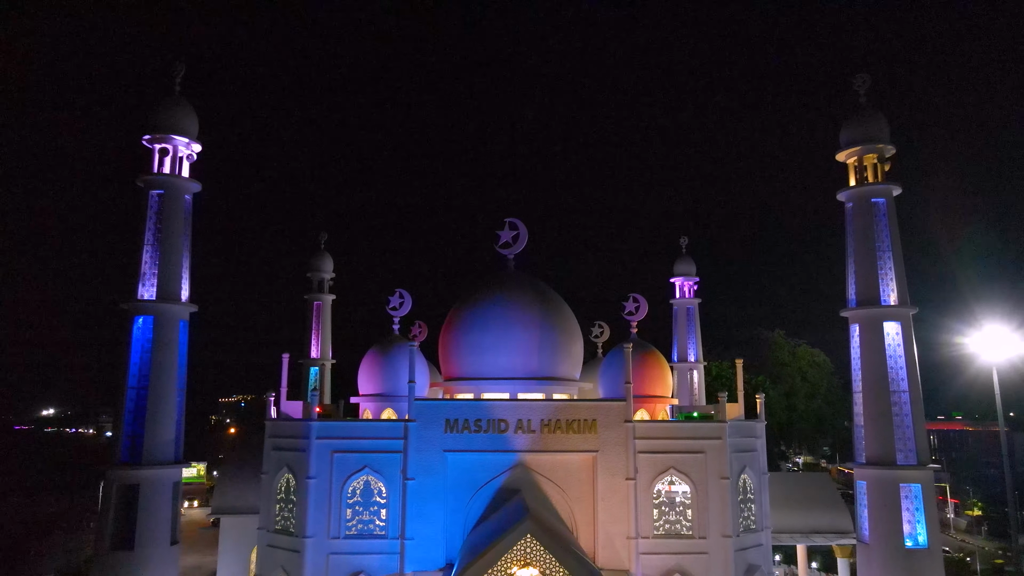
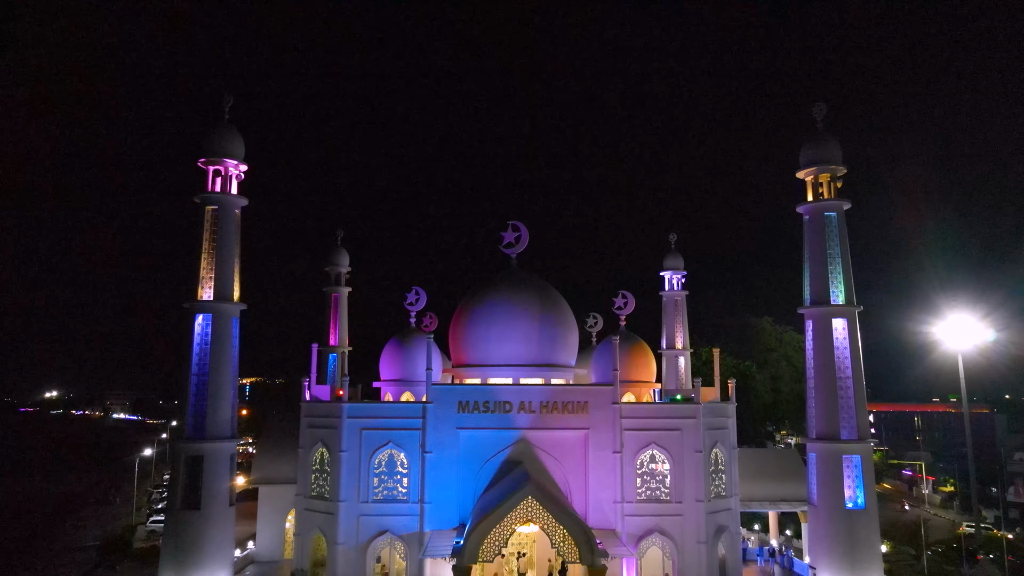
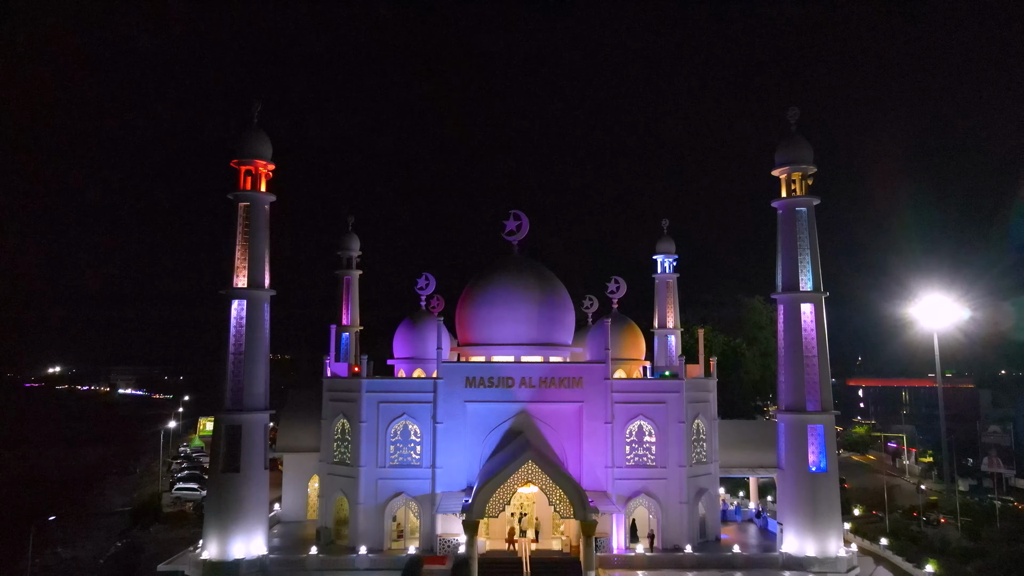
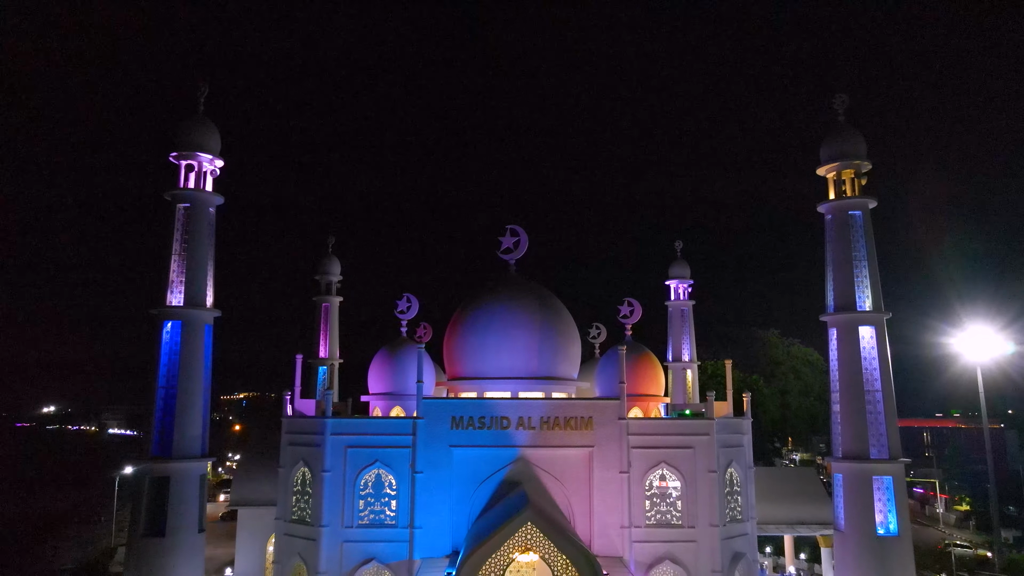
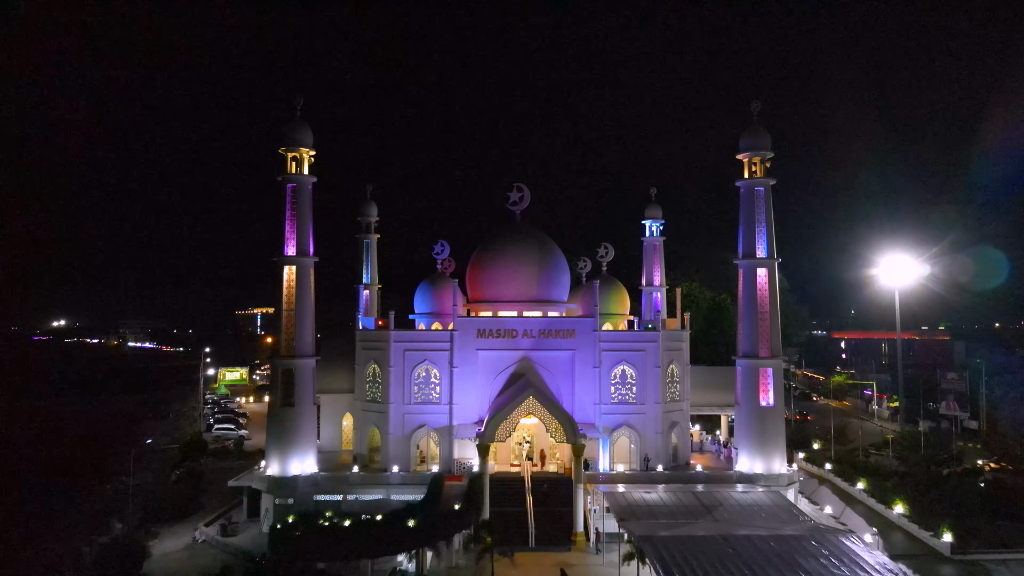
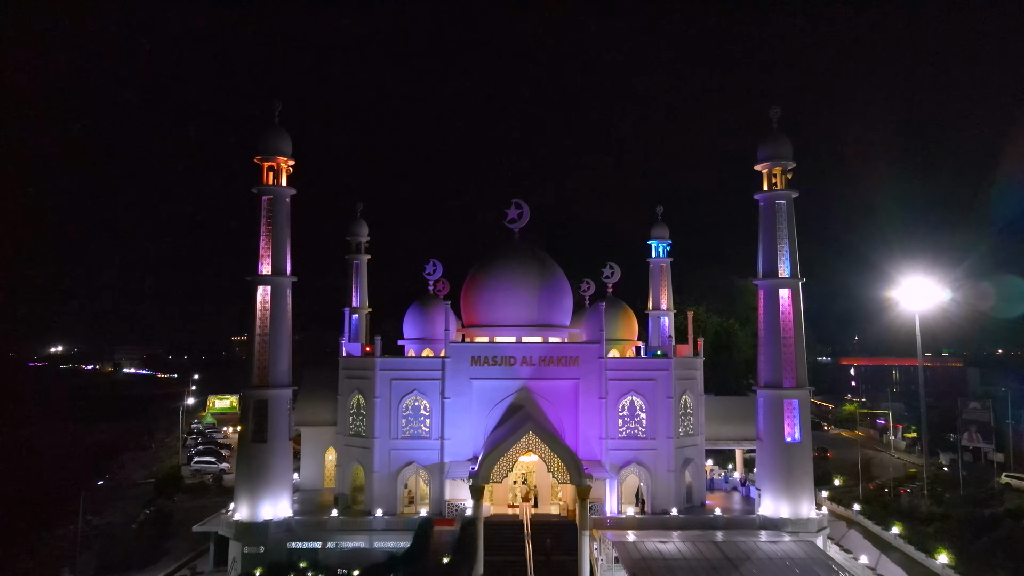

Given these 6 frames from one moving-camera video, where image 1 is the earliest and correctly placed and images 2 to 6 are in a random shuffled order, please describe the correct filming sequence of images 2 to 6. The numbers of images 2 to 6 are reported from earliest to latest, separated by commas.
4, 2, 3, 6, 5
